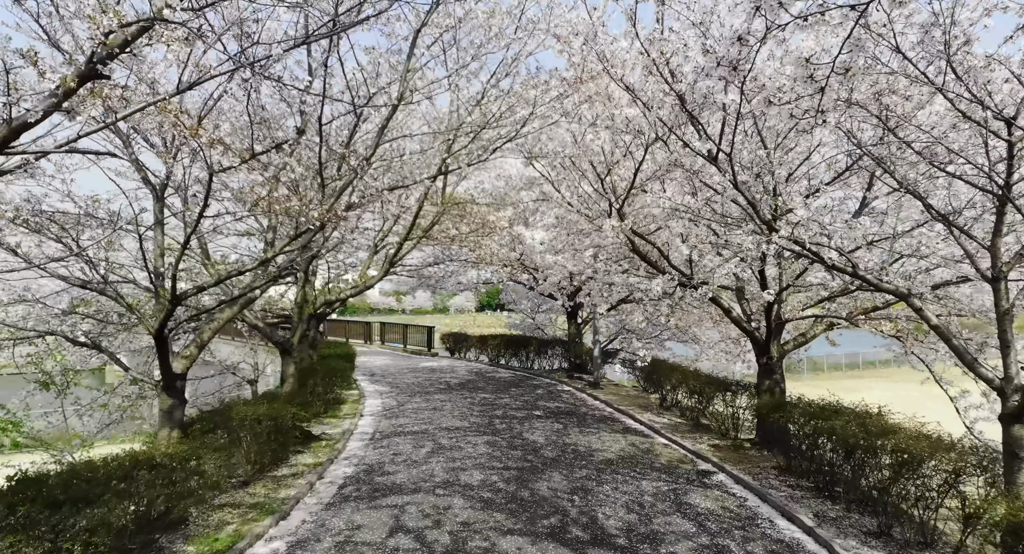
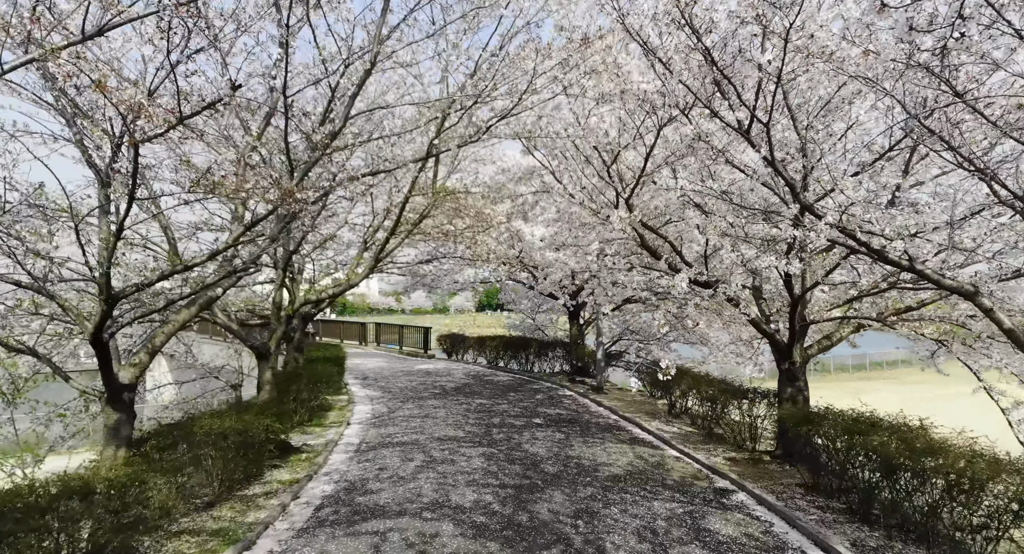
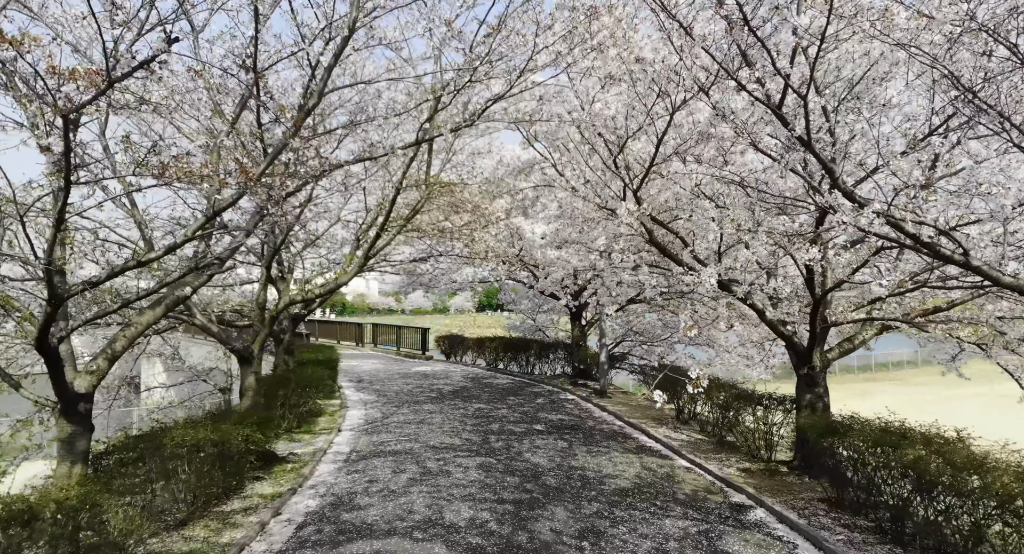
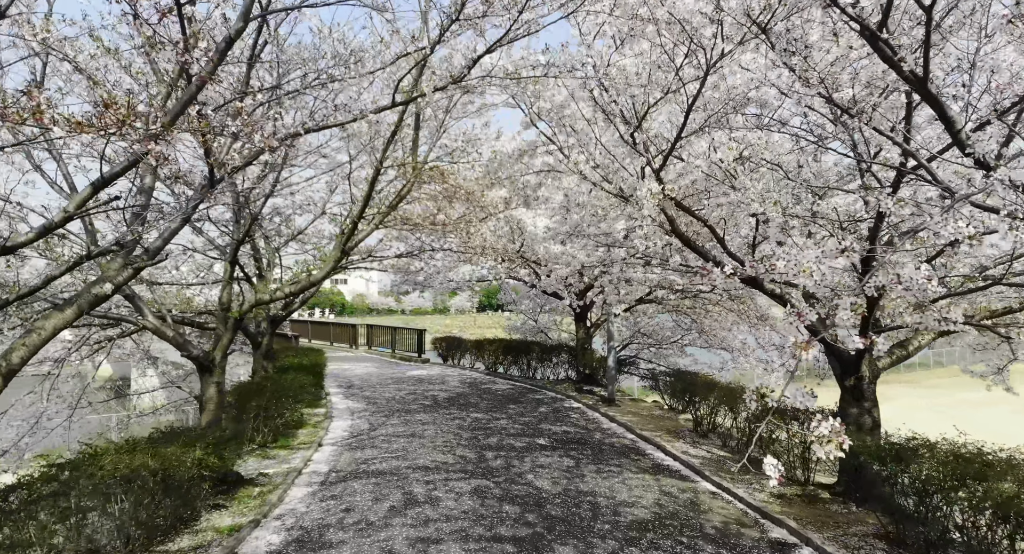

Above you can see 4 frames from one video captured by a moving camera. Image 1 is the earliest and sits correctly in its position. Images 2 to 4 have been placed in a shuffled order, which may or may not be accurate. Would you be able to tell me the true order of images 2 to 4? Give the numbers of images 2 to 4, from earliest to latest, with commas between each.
2, 3, 4
